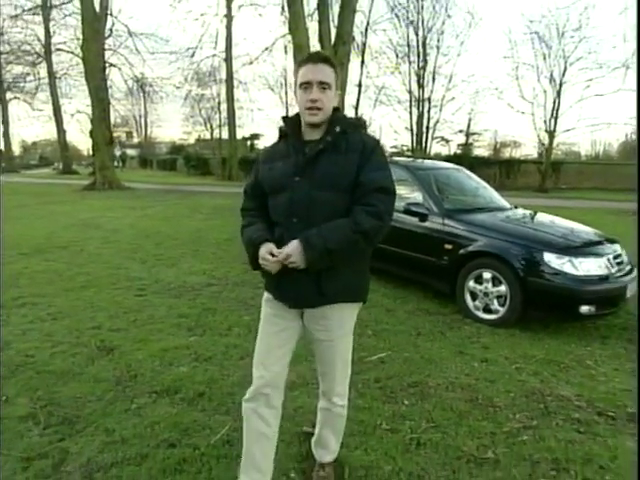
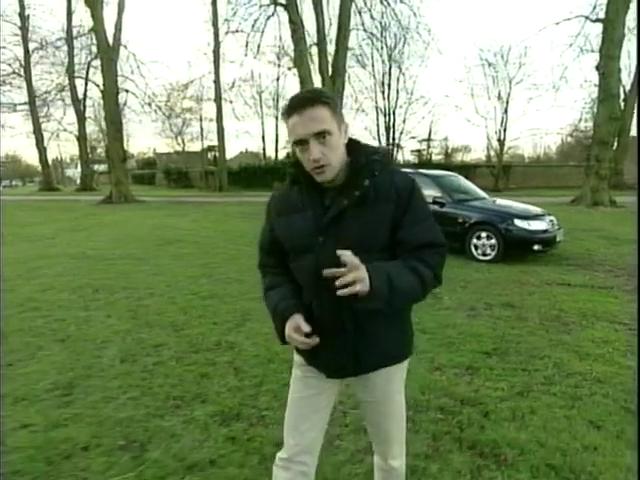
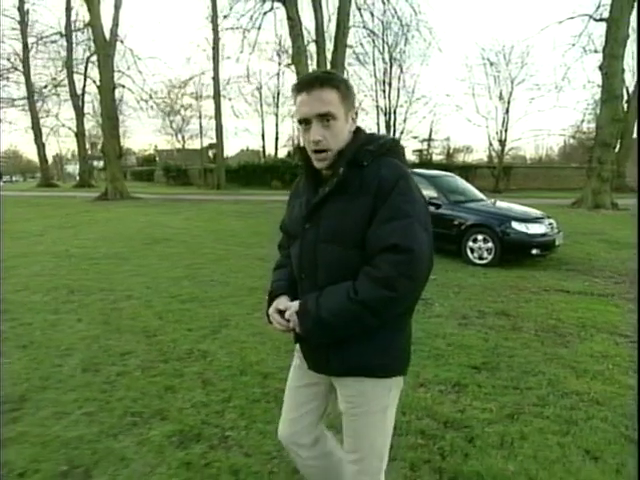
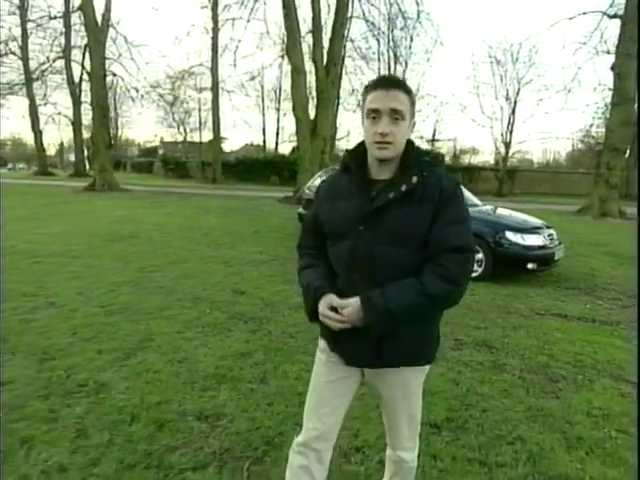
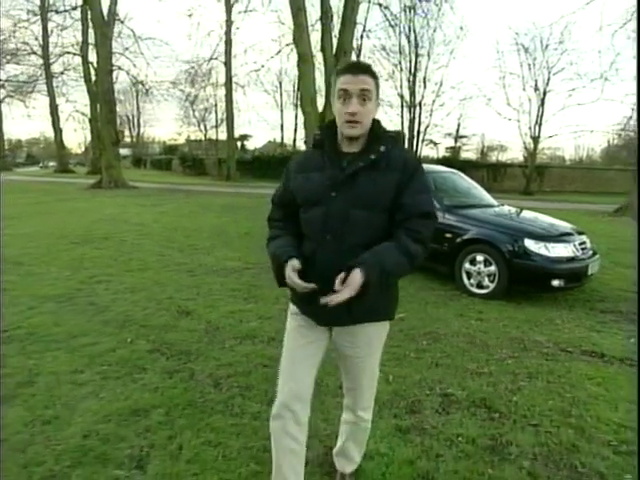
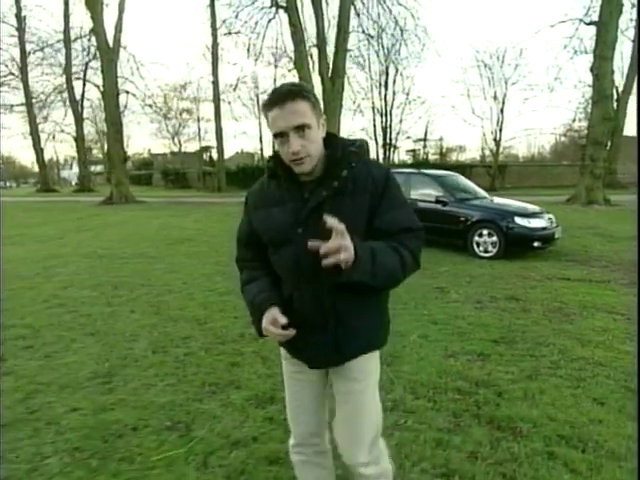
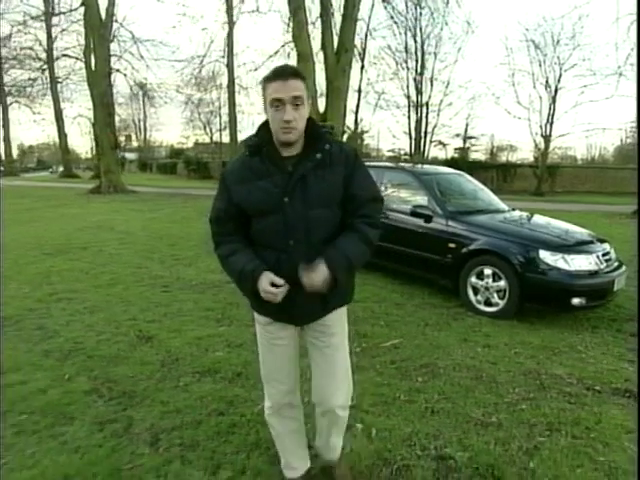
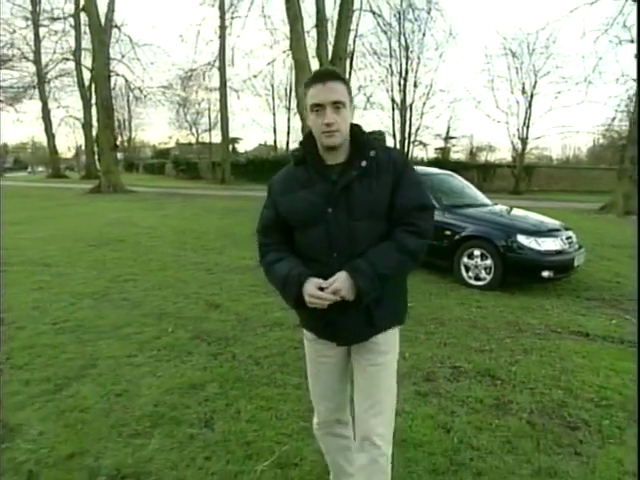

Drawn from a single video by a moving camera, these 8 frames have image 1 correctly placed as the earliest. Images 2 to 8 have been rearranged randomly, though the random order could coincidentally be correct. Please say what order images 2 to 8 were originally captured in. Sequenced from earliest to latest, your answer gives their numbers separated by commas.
7, 5, 8, 4, 3, 2, 6
